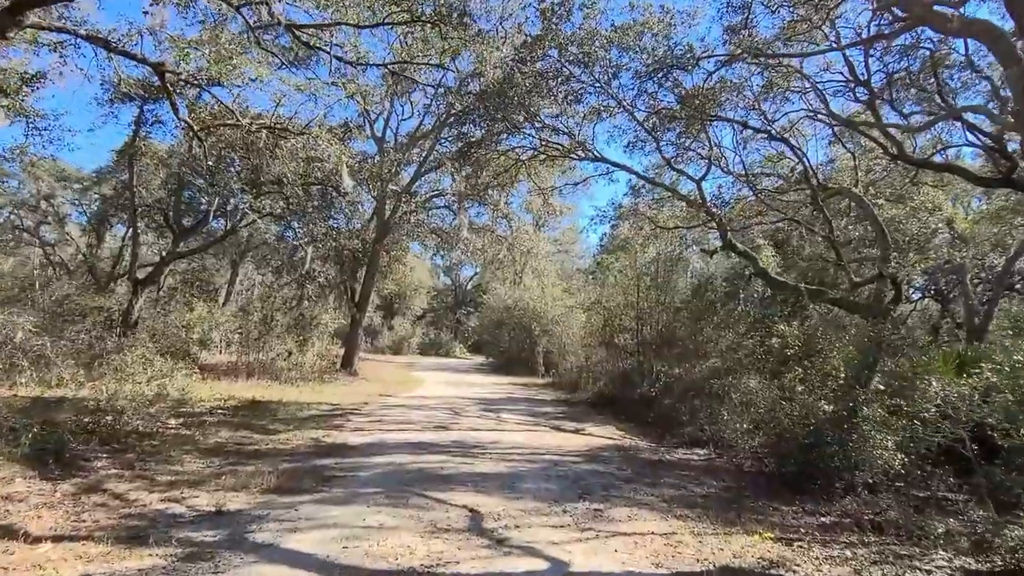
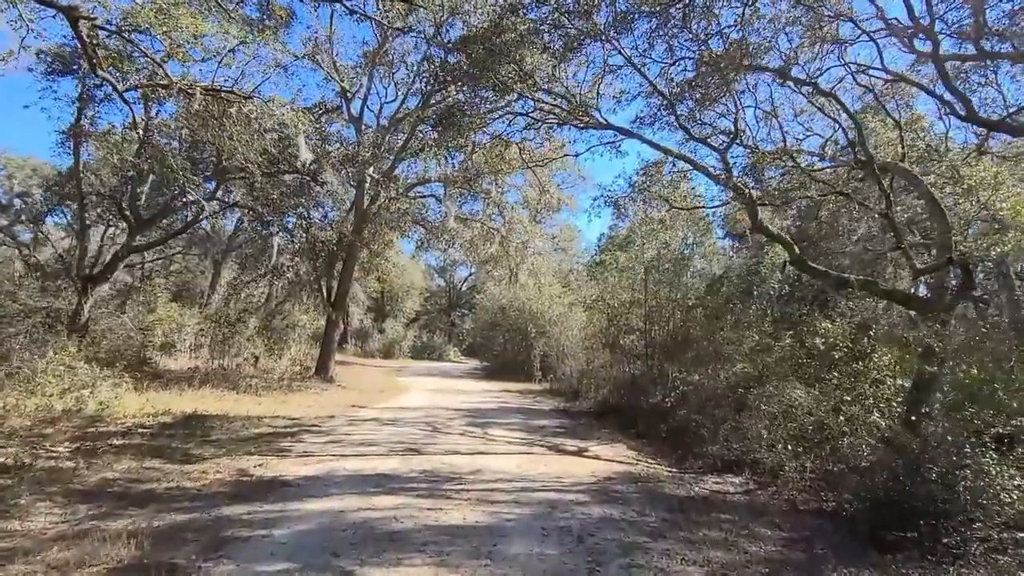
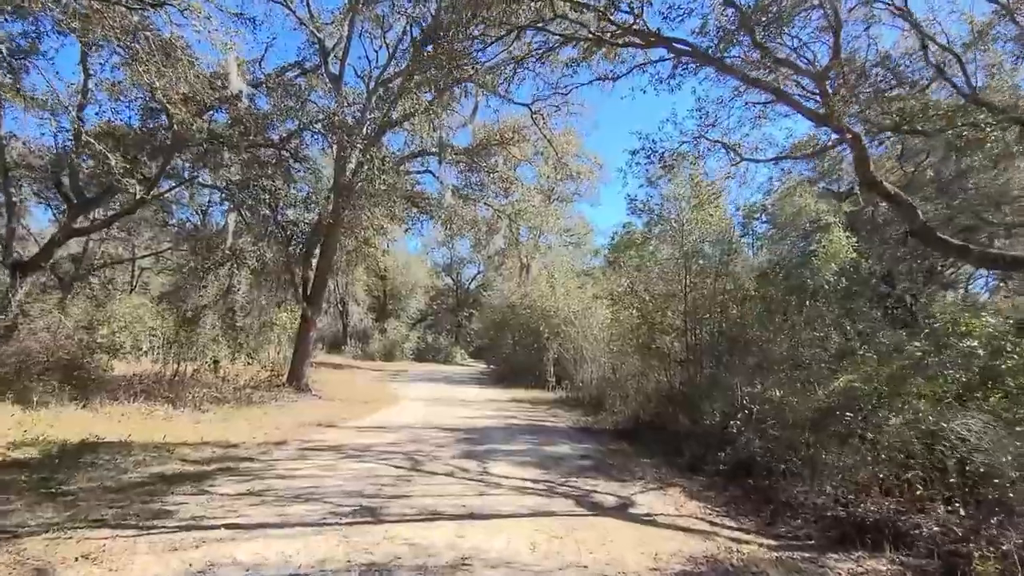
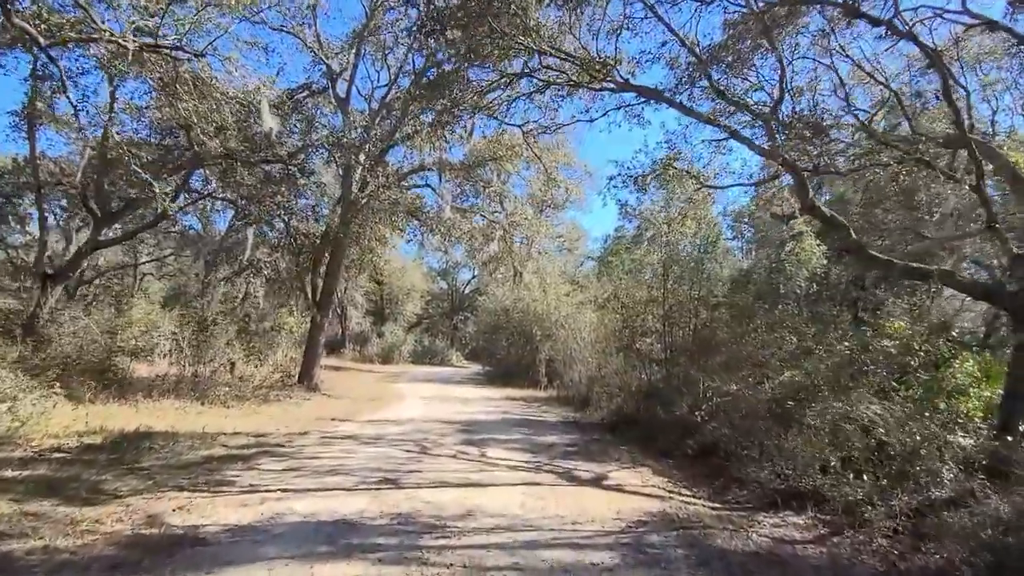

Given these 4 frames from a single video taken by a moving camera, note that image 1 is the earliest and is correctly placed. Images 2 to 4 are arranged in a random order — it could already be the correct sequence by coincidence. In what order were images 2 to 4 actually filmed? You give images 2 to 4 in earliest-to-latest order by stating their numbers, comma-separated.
2, 4, 3
